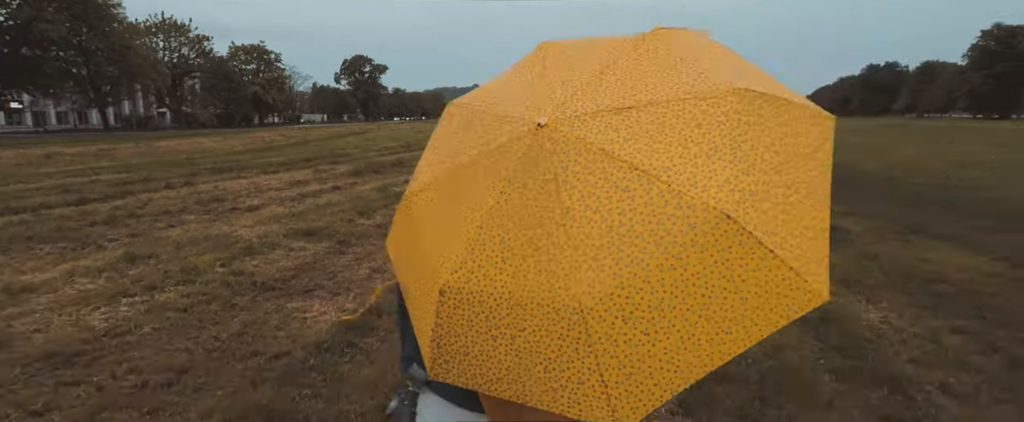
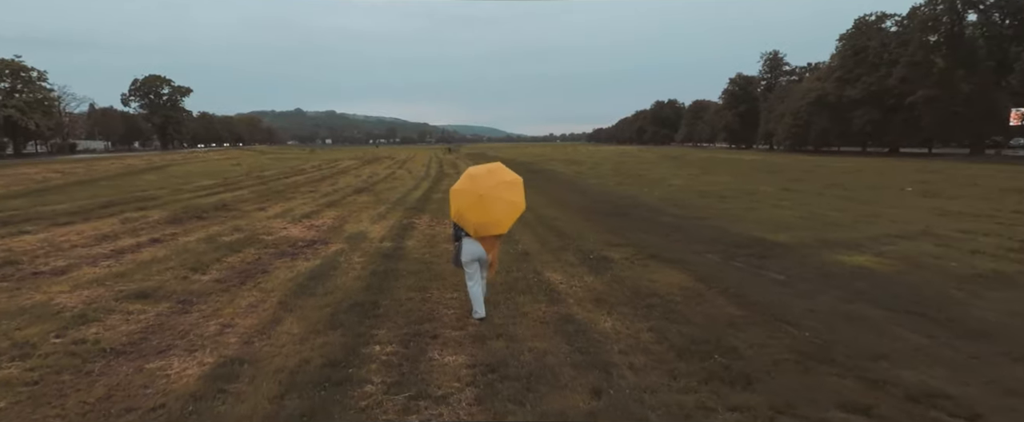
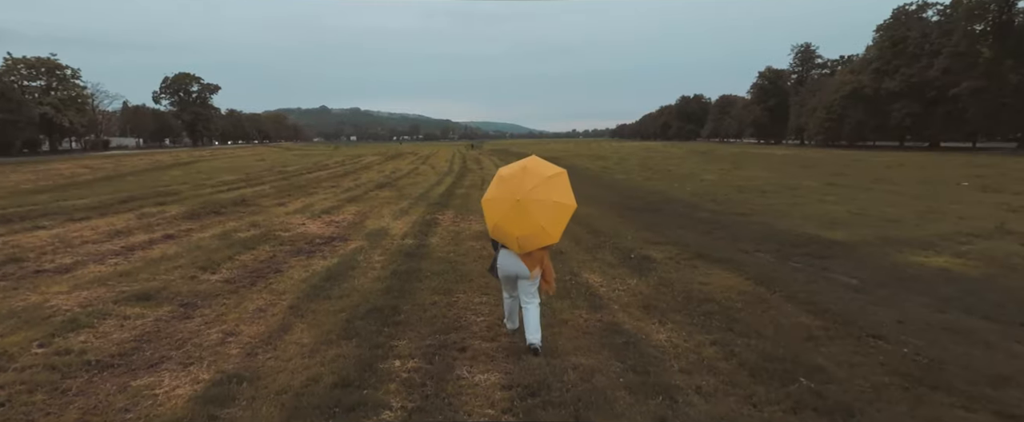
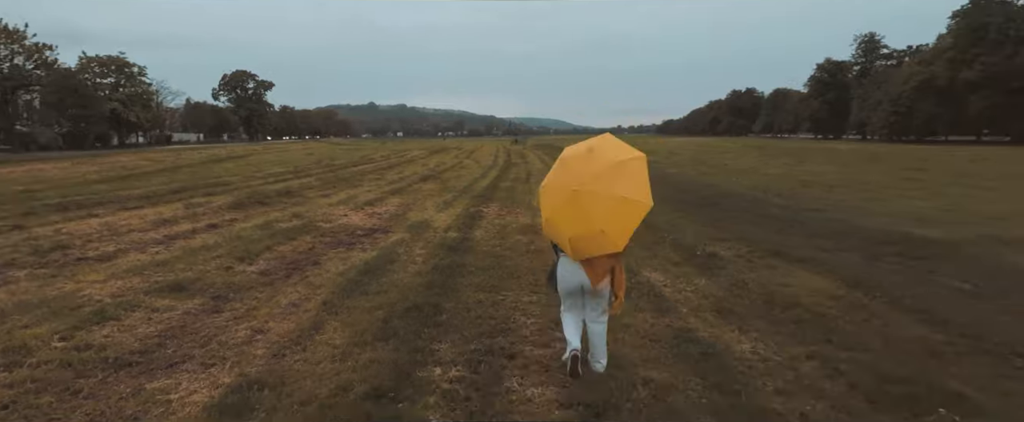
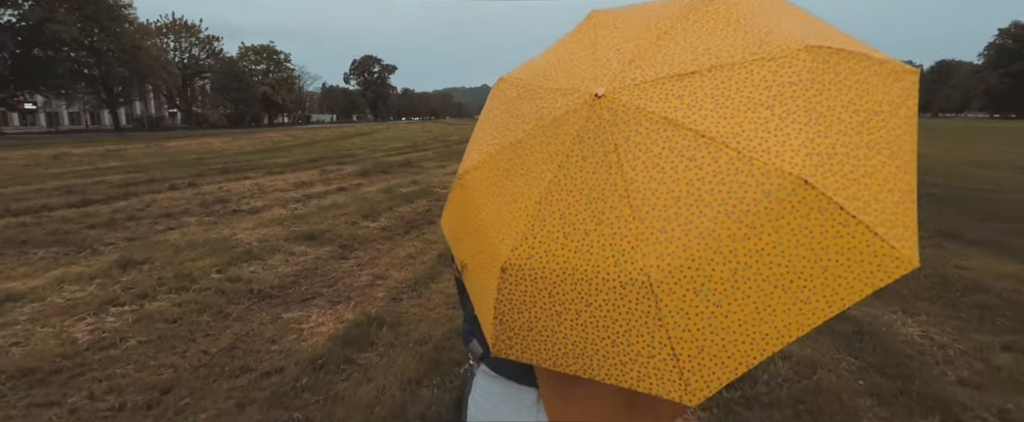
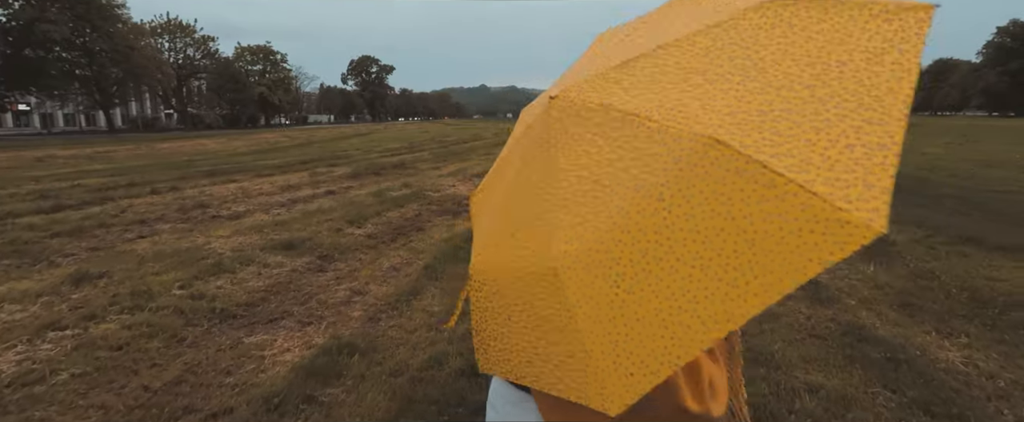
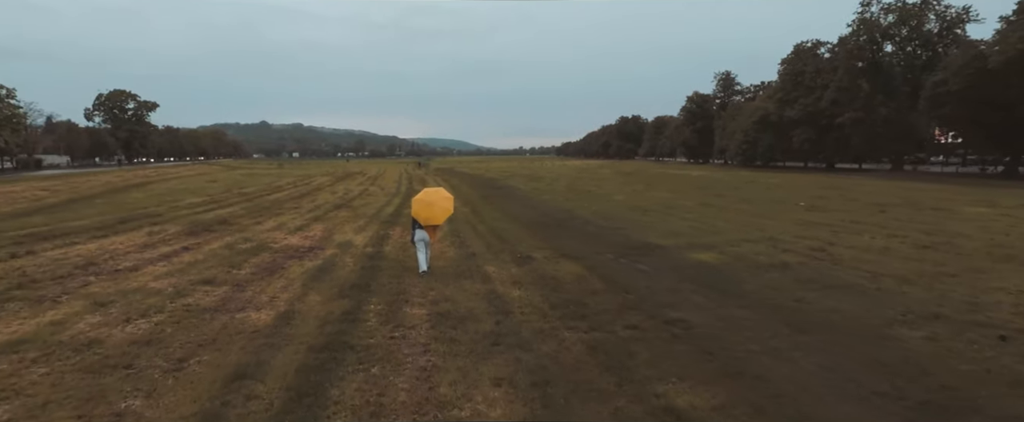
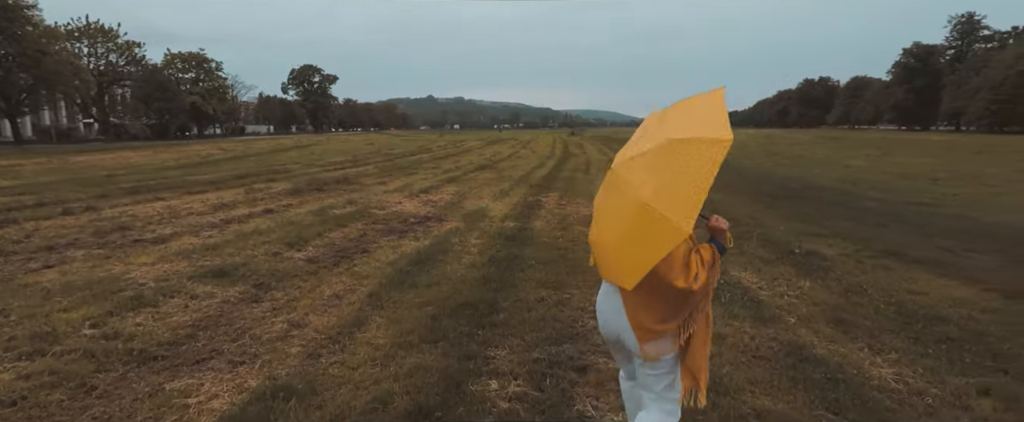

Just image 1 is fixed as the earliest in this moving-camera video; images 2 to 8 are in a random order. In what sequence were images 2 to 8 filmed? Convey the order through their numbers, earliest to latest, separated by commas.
5, 6, 8, 4, 3, 2, 7
